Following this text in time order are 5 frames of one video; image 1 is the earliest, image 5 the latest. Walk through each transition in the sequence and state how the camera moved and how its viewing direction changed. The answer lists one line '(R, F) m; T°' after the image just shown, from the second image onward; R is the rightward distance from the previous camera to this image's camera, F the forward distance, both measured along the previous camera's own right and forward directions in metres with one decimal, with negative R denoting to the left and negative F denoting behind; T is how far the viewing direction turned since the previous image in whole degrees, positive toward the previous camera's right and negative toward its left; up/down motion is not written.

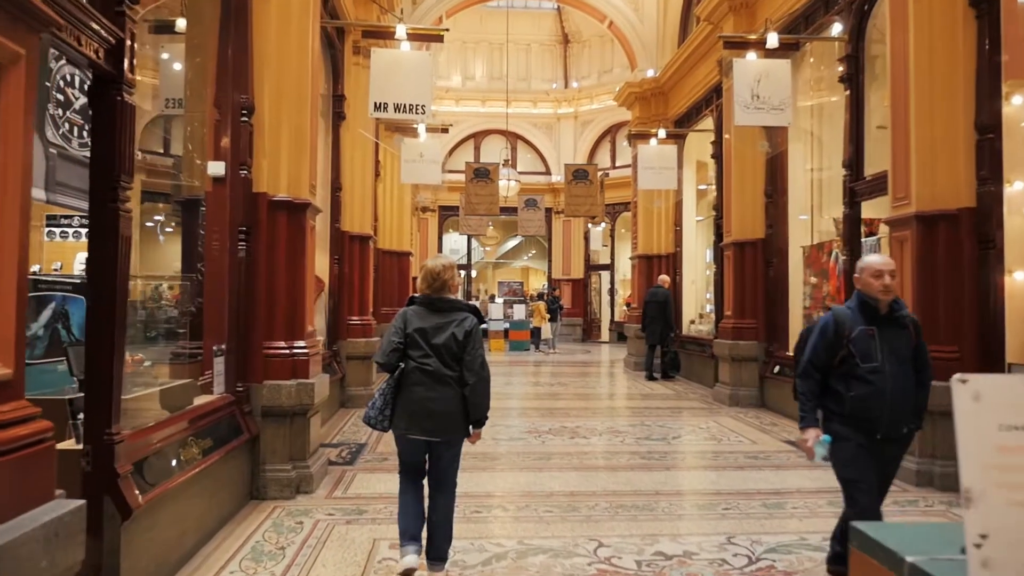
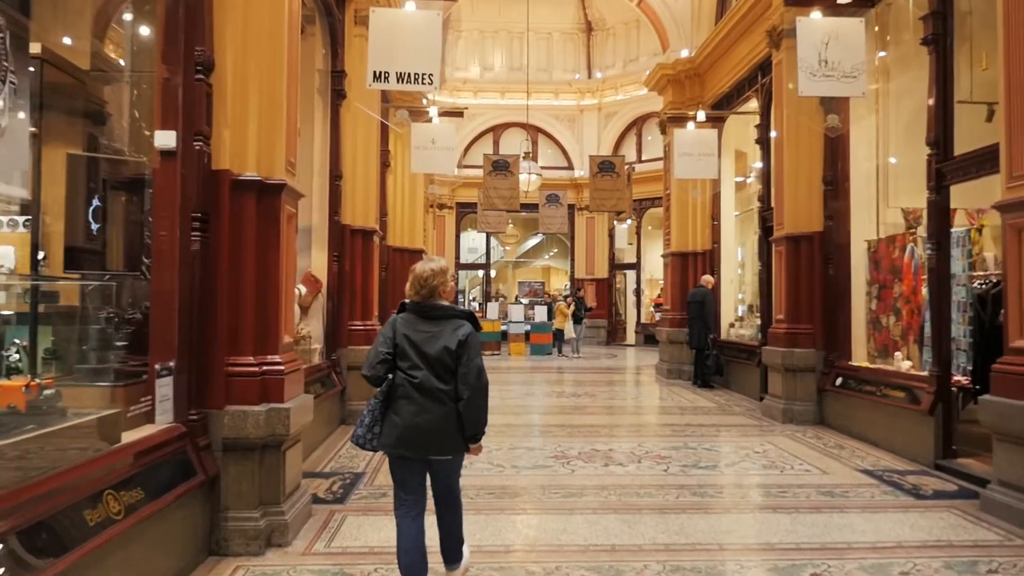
(0.0, +0.9) m; -1°
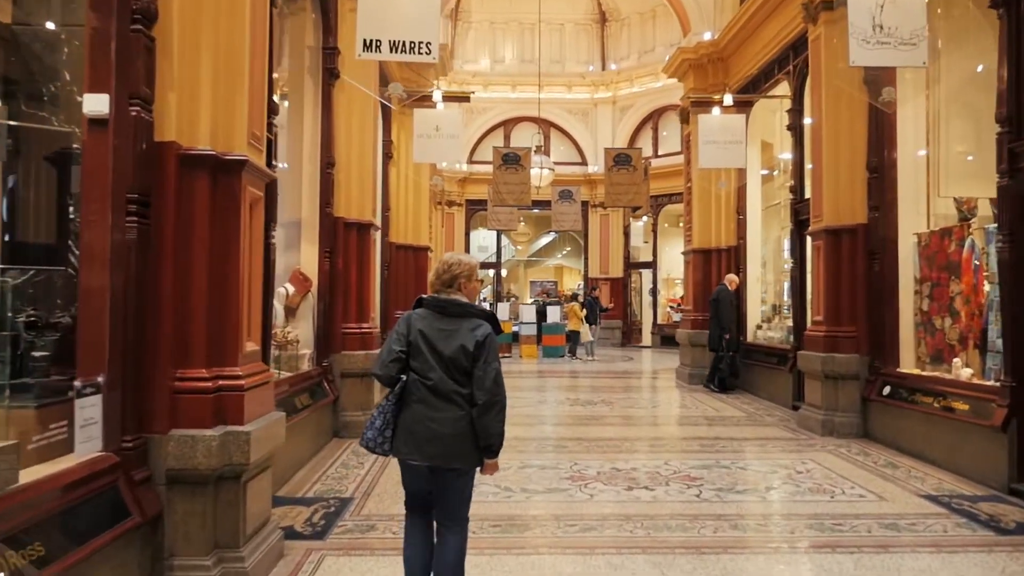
(0.0, +0.6) m; -1°
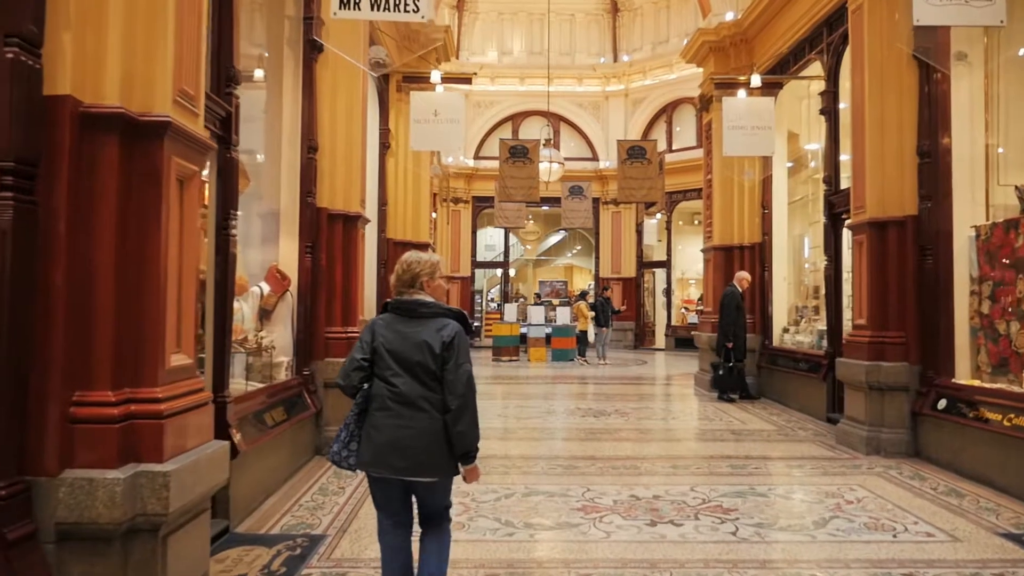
(0.0, +0.7) m; -1°
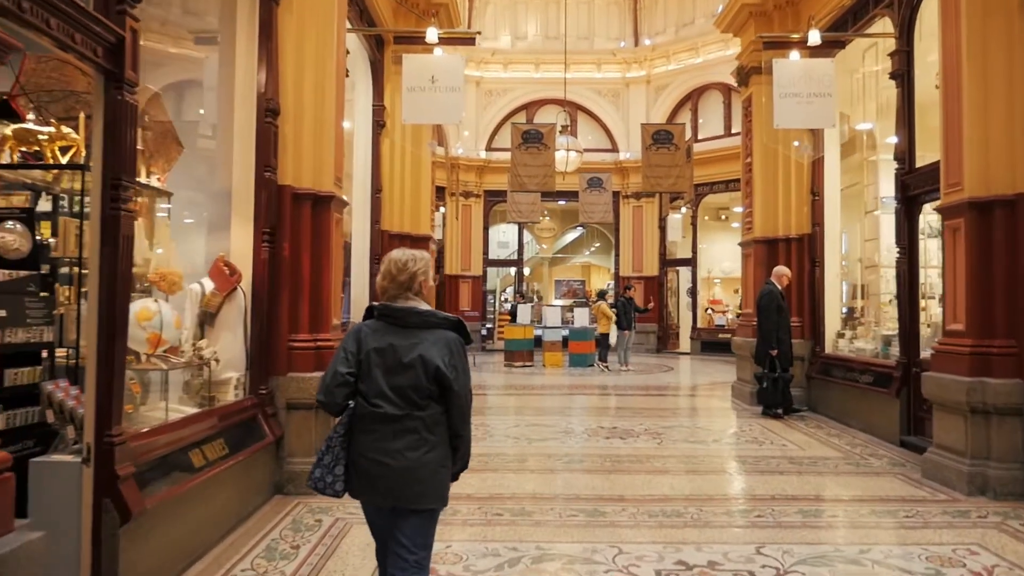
(0.0, +1.0) m; -1°
